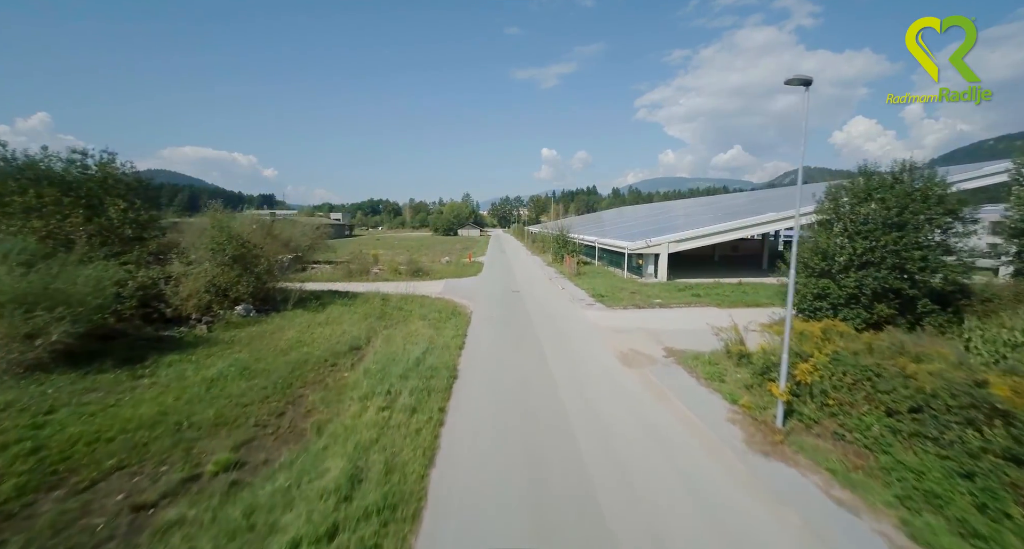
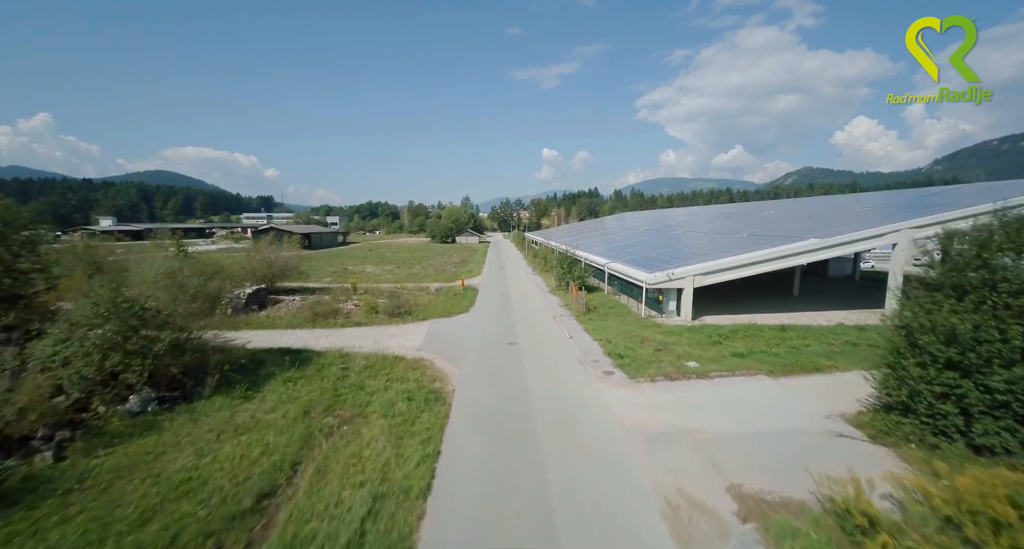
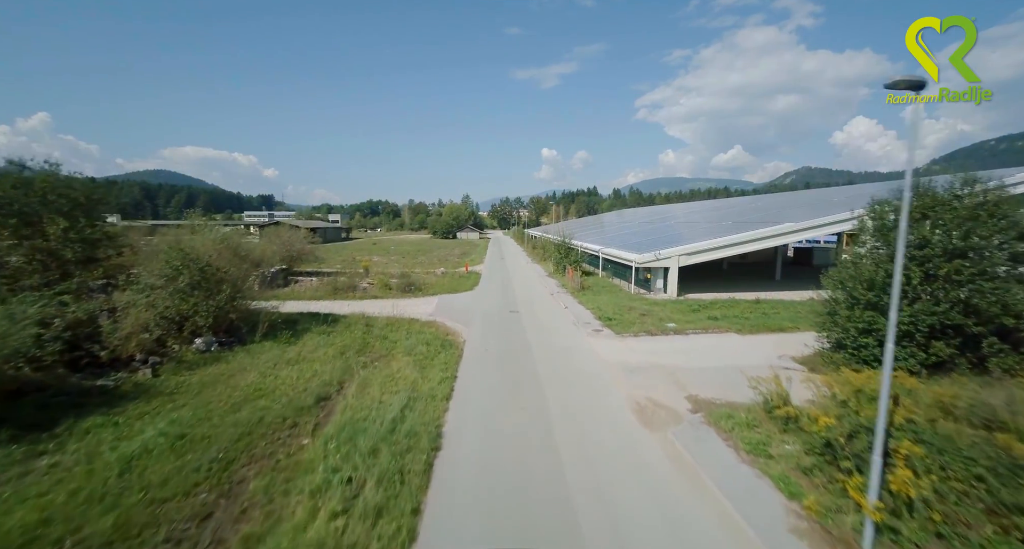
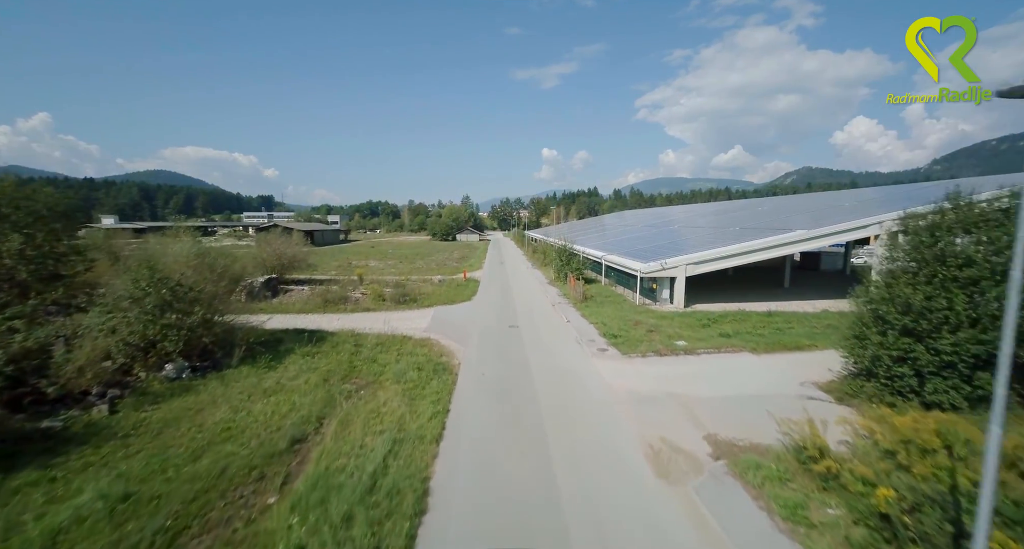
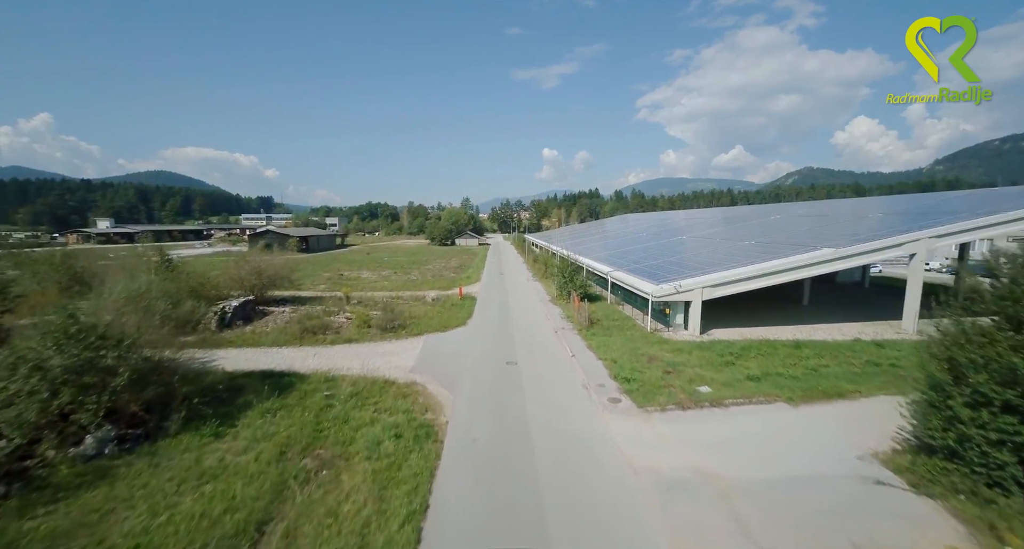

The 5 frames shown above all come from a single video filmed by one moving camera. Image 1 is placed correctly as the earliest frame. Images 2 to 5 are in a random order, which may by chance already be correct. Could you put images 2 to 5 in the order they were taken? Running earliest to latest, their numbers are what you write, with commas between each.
3, 4, 2, 5
